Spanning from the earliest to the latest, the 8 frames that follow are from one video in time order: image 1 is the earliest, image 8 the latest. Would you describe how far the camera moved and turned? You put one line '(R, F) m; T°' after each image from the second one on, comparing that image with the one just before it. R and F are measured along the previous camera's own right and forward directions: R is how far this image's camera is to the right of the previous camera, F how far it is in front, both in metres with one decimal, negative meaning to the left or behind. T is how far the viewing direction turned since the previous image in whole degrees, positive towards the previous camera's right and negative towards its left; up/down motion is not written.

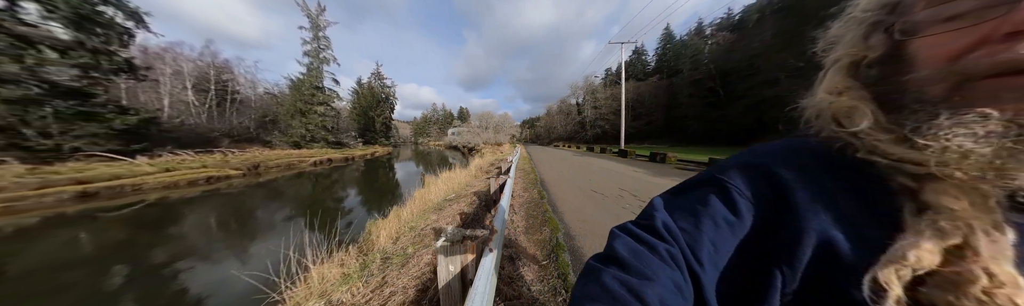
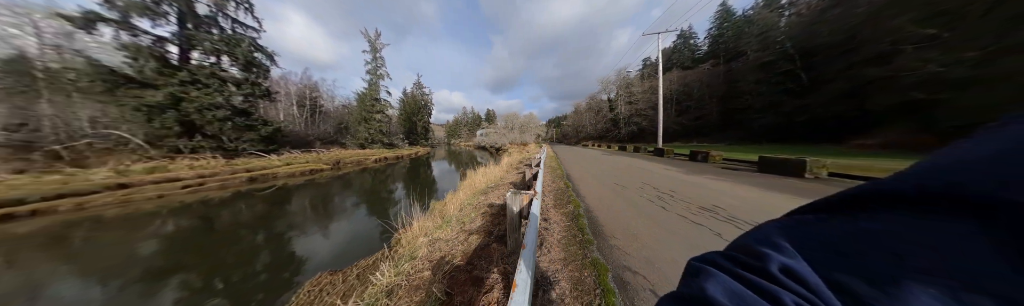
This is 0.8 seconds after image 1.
(-0.1, -0.9) m; -8°
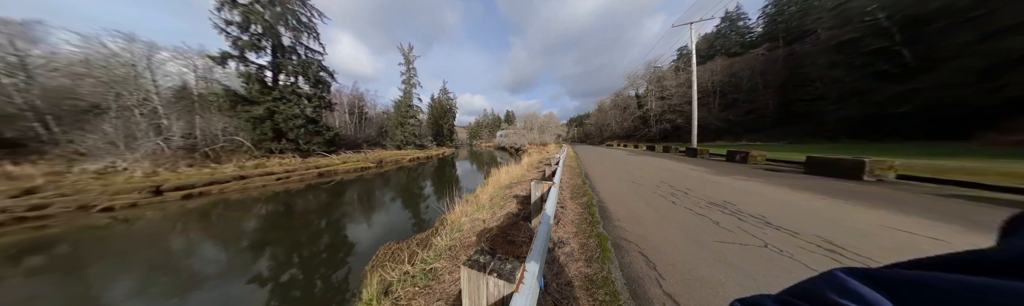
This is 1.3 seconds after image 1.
(-0.1, -0.7) m; -6°
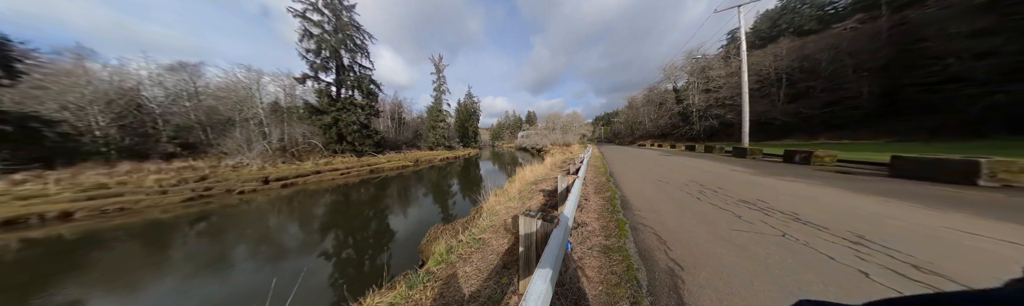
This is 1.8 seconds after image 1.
(-0.1, -0.5) m; -7°
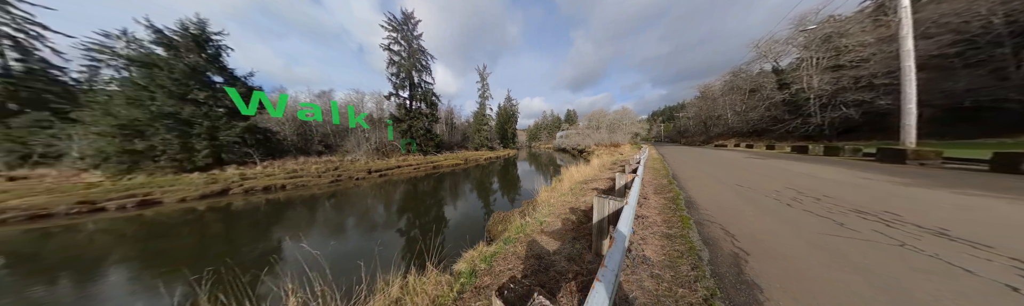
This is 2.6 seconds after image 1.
(-0.4, -0.6) m; -13°
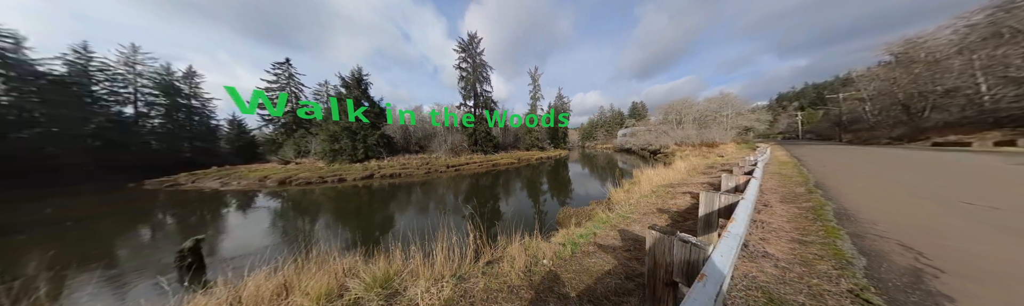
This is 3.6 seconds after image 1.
(-0.5, -0.7) m; -18°
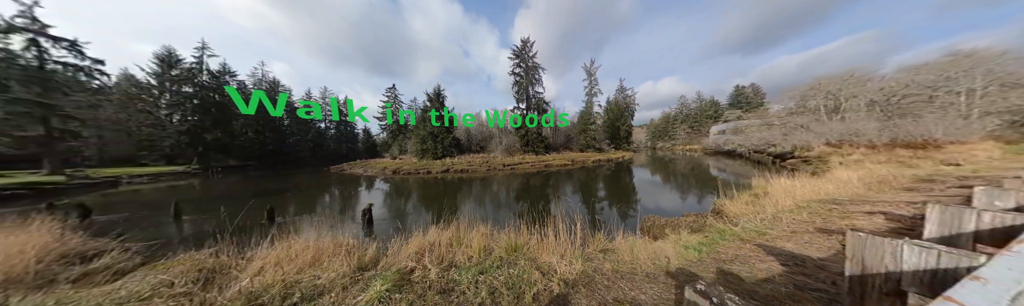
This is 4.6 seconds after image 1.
(-0.7, -0.5) m; -18°
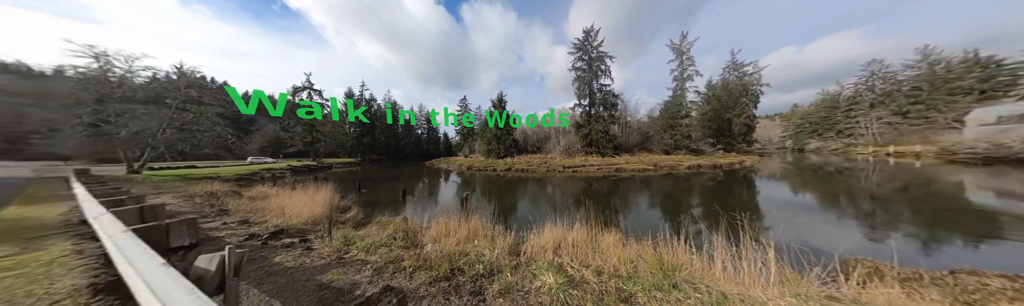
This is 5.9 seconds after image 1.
(-1.0, -0.1) m; -21°
